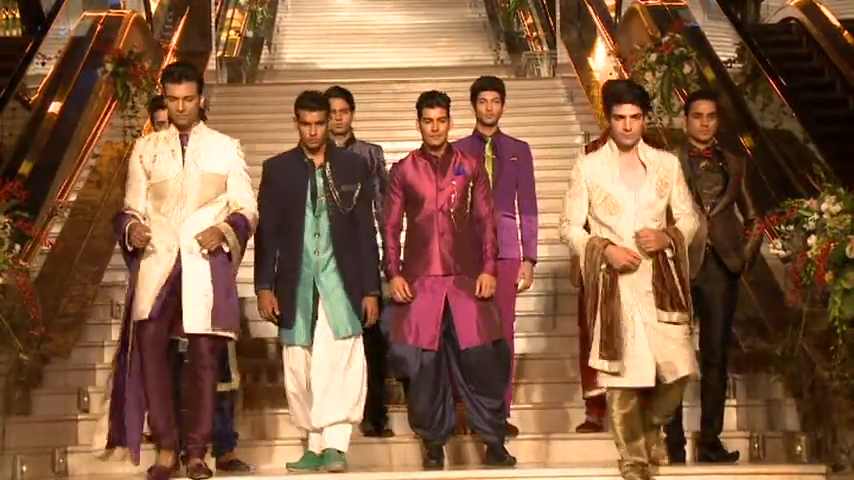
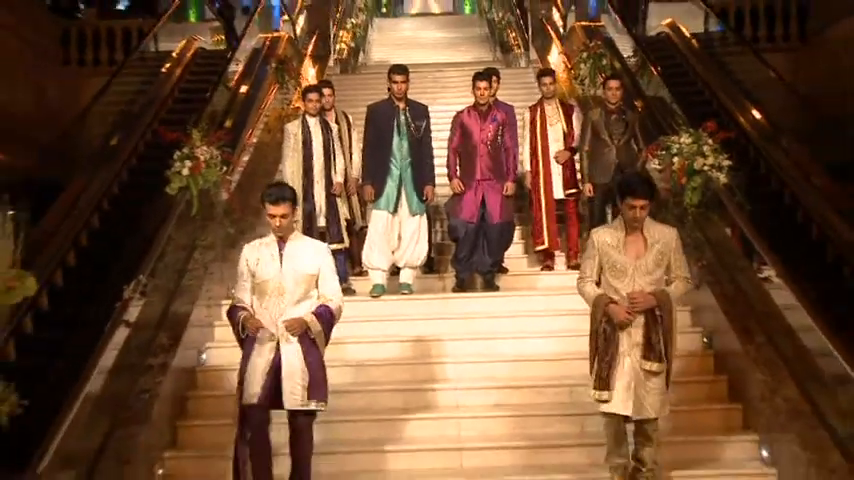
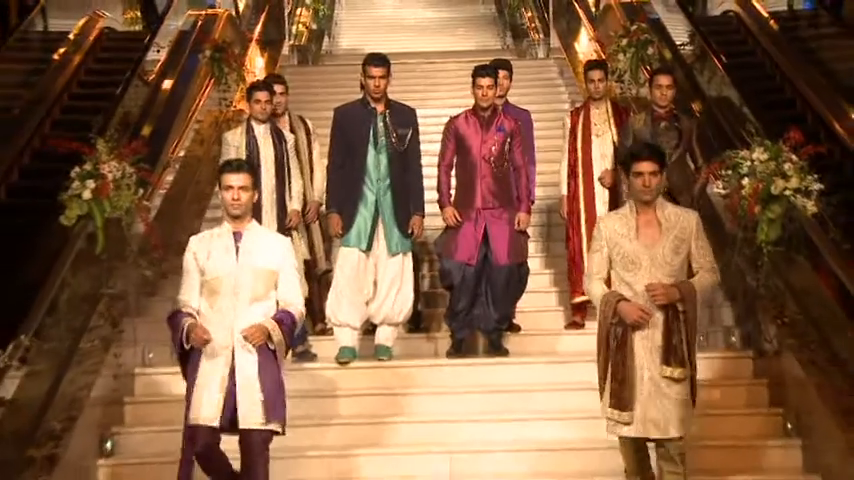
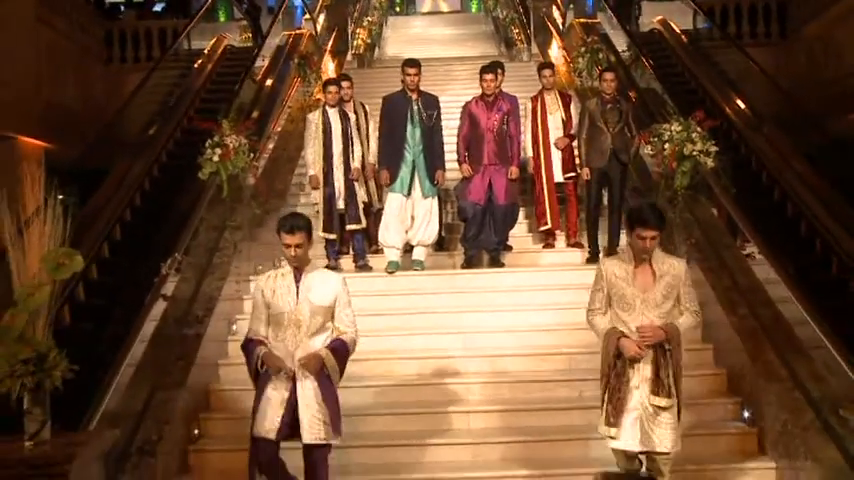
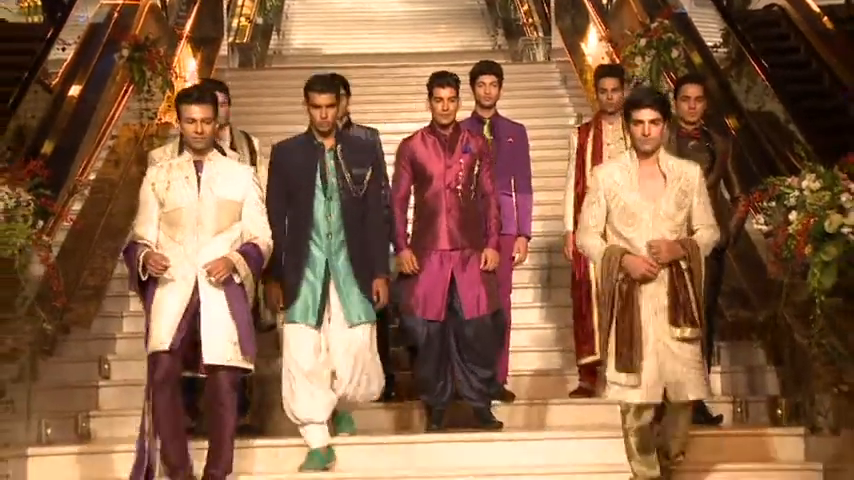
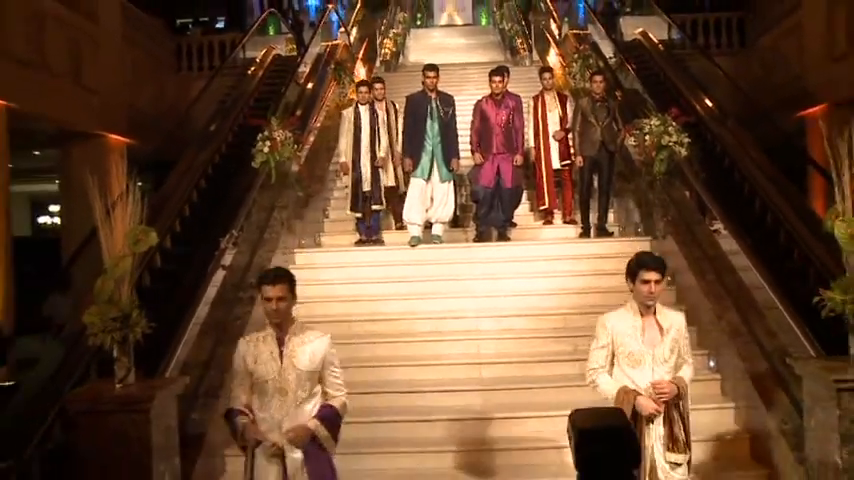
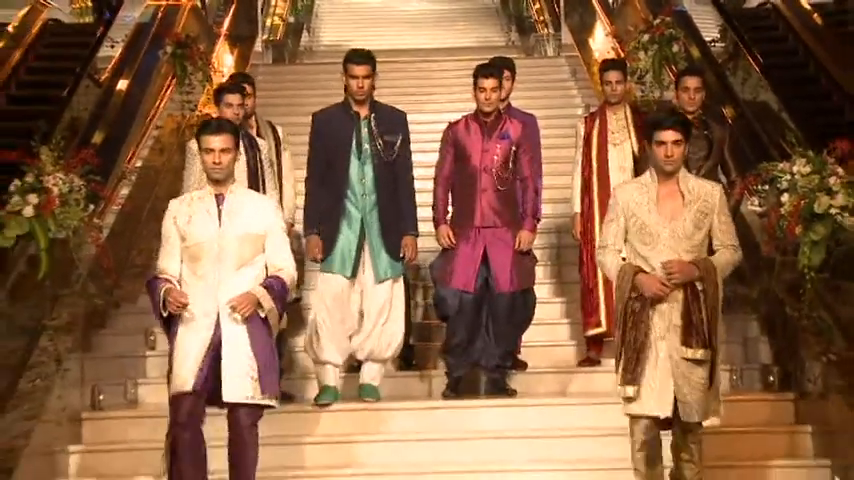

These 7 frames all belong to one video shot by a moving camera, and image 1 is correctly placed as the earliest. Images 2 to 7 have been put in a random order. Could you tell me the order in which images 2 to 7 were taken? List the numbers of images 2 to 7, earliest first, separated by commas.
5, 7, 3, 2, 4, 6
